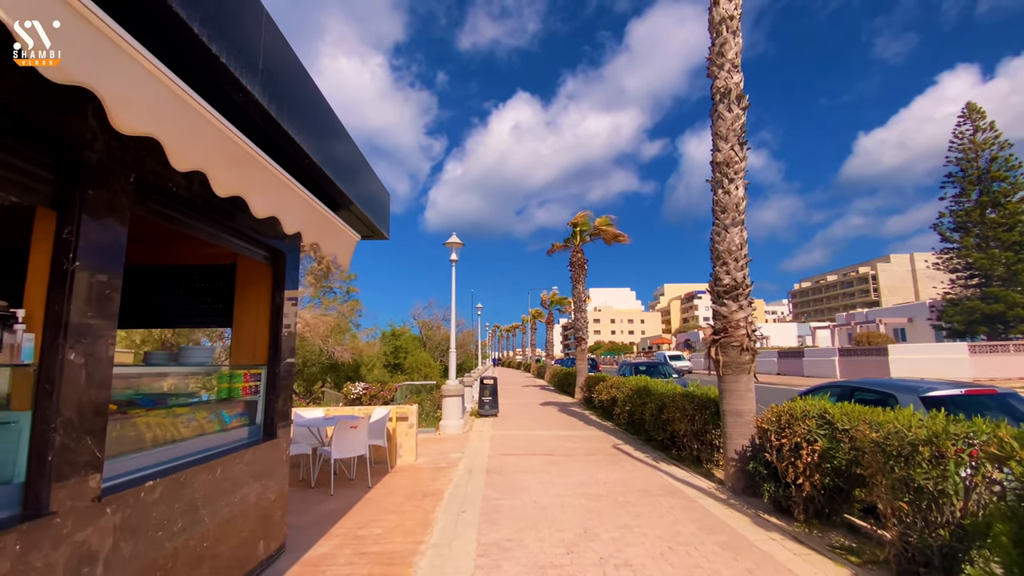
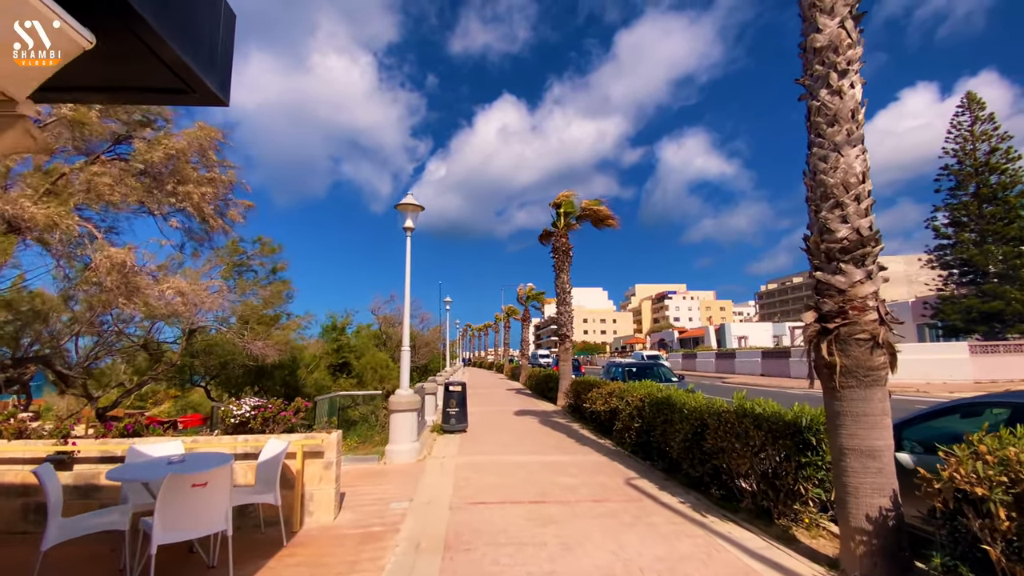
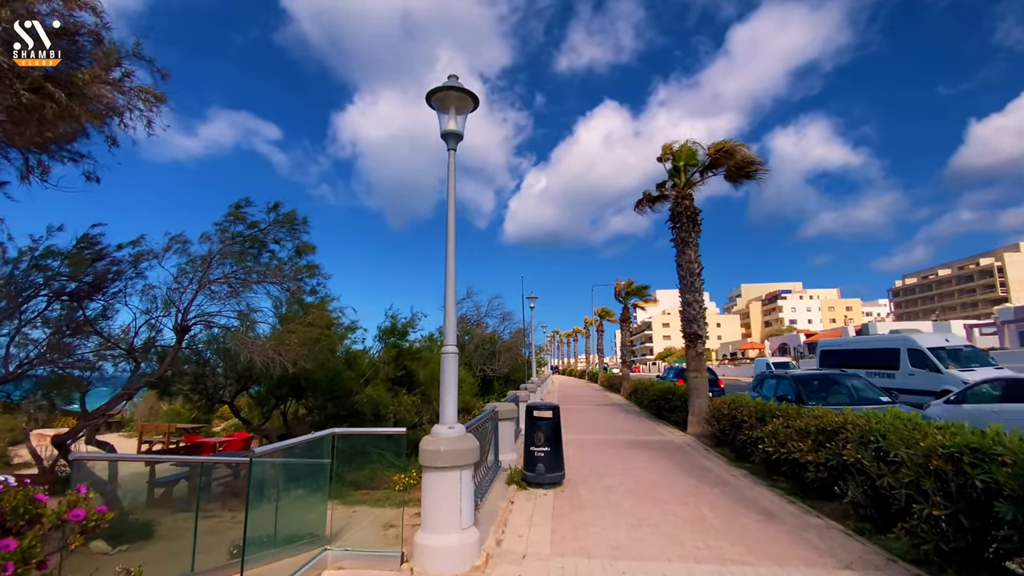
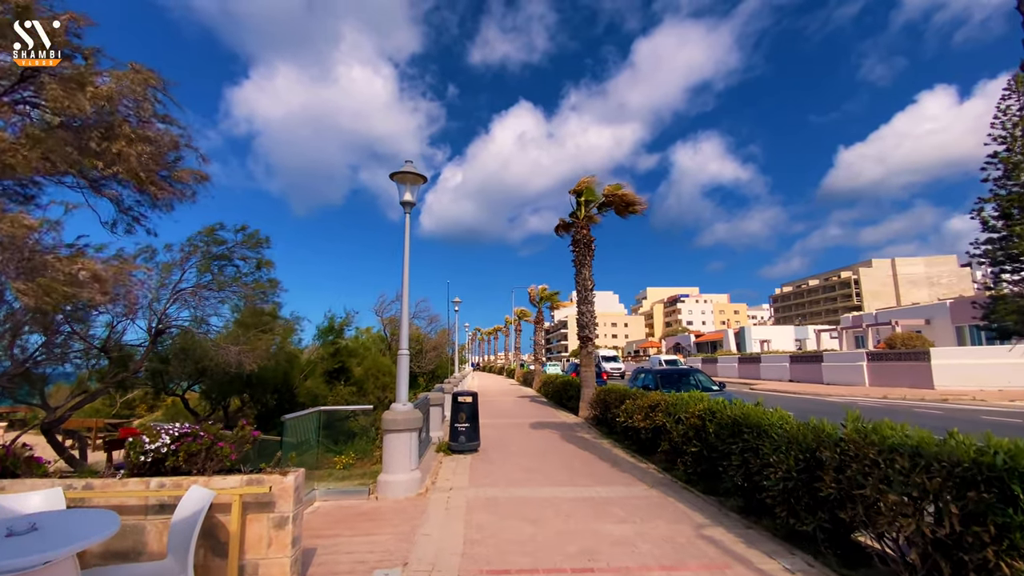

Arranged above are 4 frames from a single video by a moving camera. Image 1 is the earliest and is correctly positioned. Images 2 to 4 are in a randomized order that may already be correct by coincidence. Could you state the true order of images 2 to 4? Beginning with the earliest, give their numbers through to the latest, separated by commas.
2, 4, 3
